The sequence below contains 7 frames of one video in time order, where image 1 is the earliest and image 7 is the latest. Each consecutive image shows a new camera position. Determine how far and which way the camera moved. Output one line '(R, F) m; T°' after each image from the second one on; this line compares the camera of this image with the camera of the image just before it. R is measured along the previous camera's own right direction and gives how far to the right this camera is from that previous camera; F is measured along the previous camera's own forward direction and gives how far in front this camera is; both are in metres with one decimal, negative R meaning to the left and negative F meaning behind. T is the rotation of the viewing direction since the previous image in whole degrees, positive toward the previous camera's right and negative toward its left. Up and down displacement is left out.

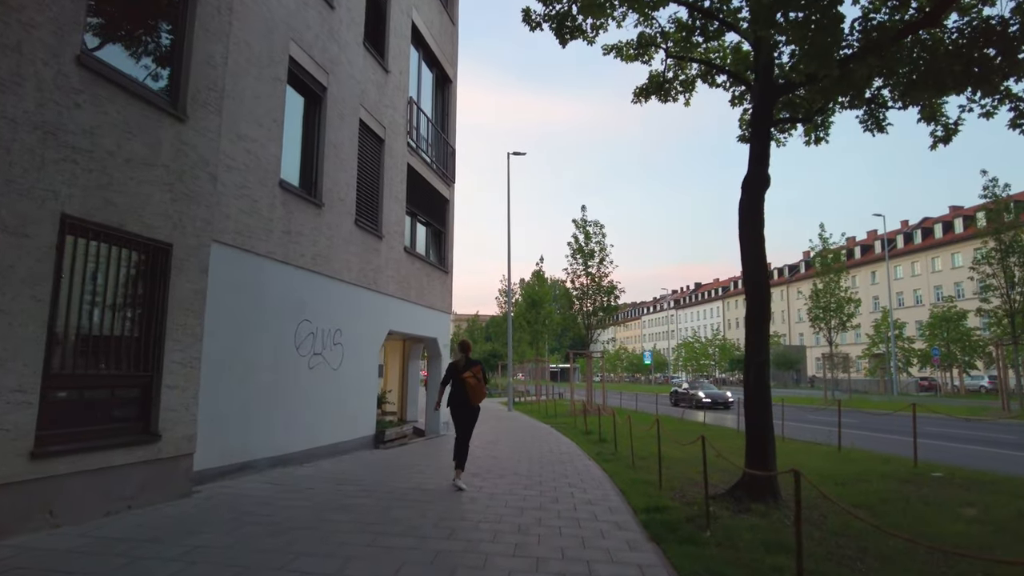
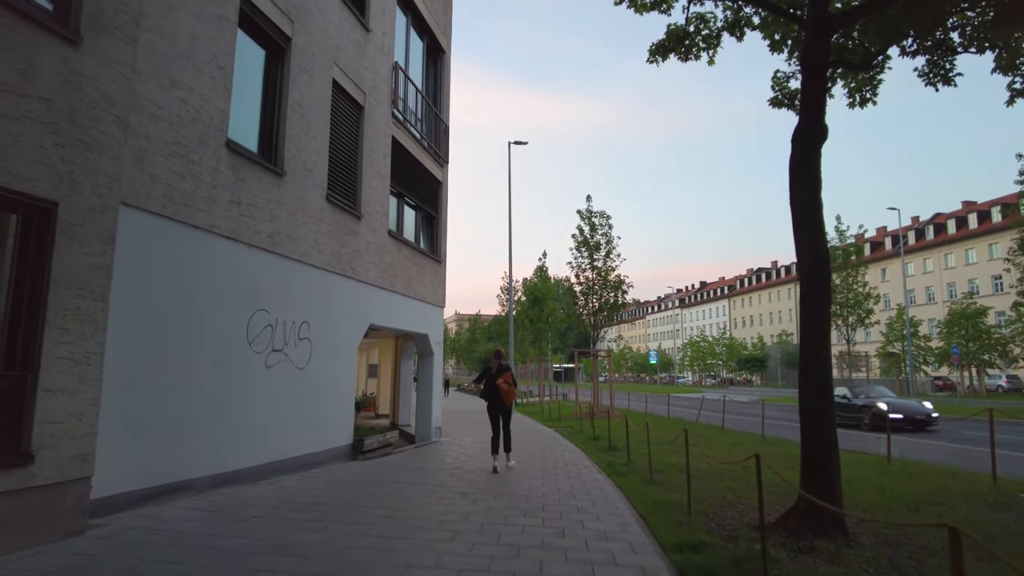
(+0.1, +1.8) m; 0°
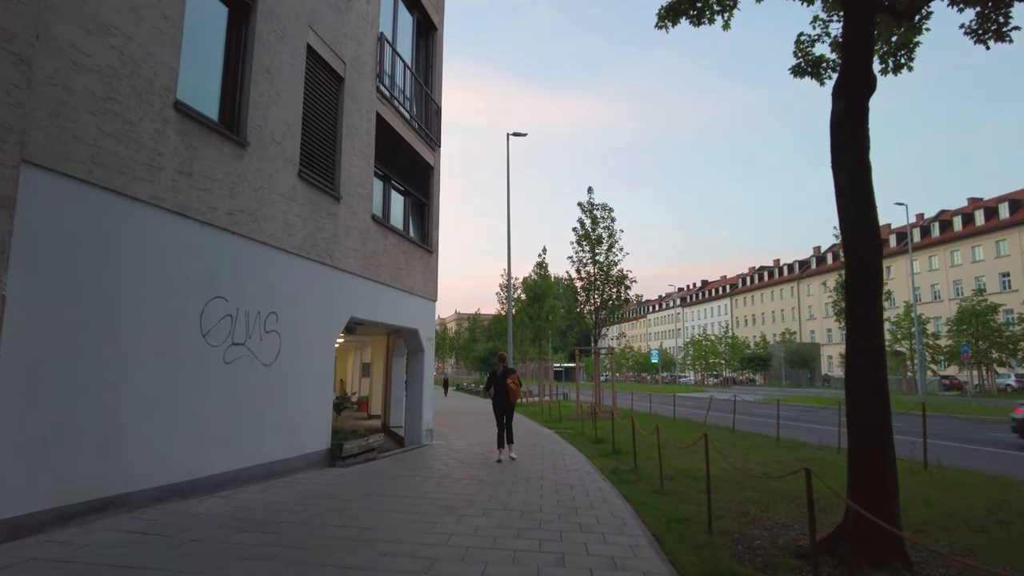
(+0.1, +1.1) m; 0°
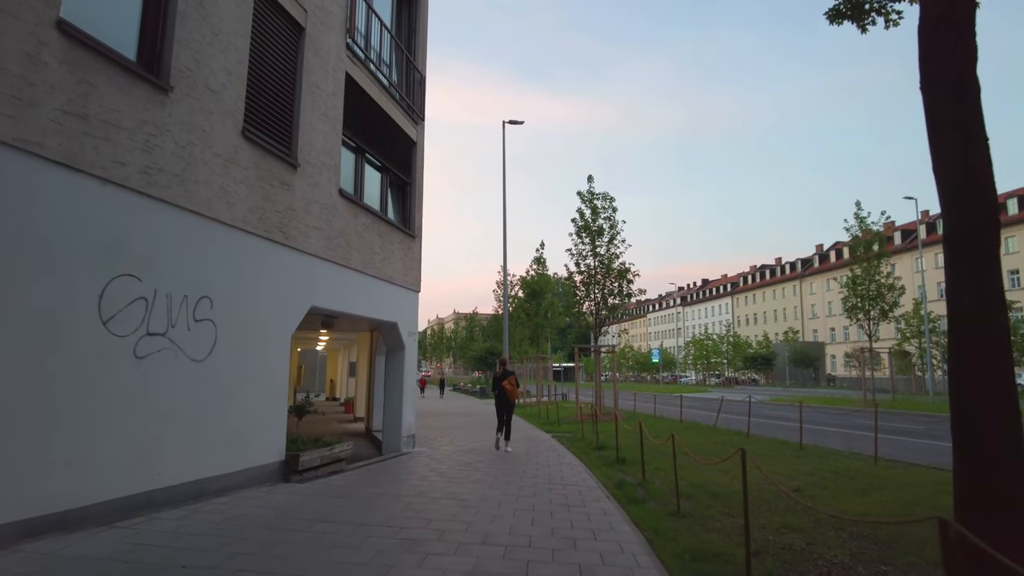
(+0.2, +1.6) m; 0°
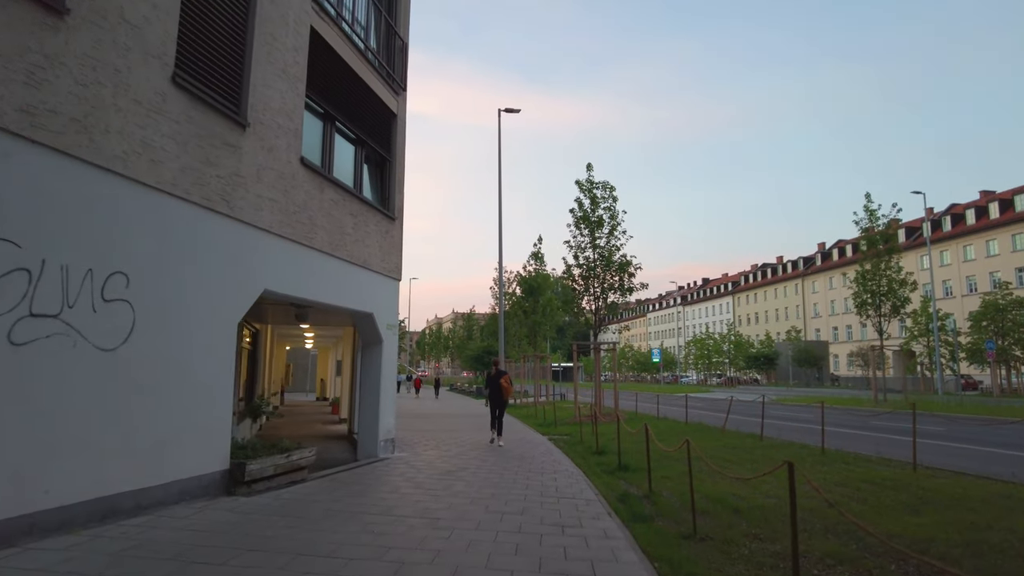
(+0.2, +1.4) m; 0°
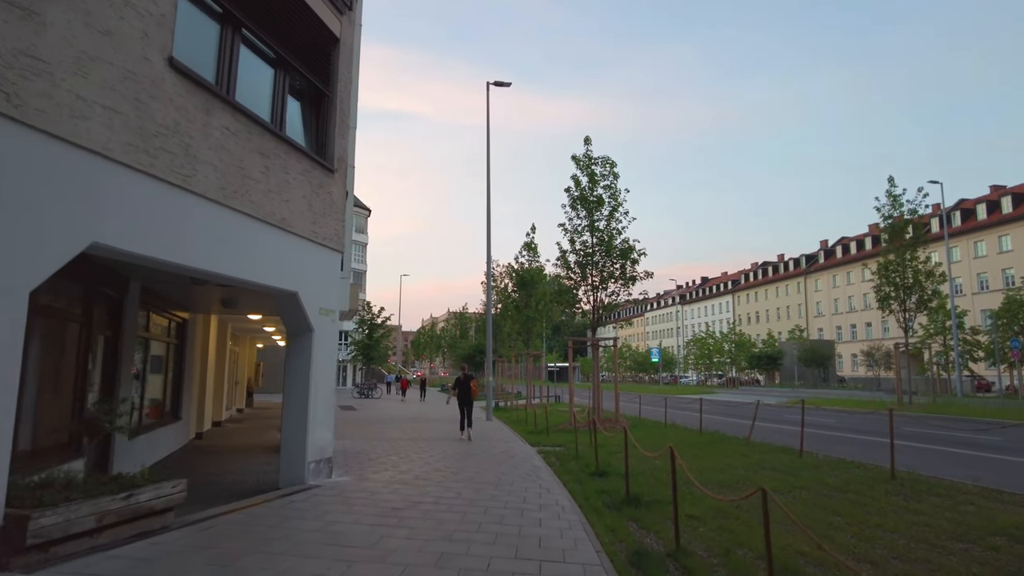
(+0.3, +2.9) m; 0°
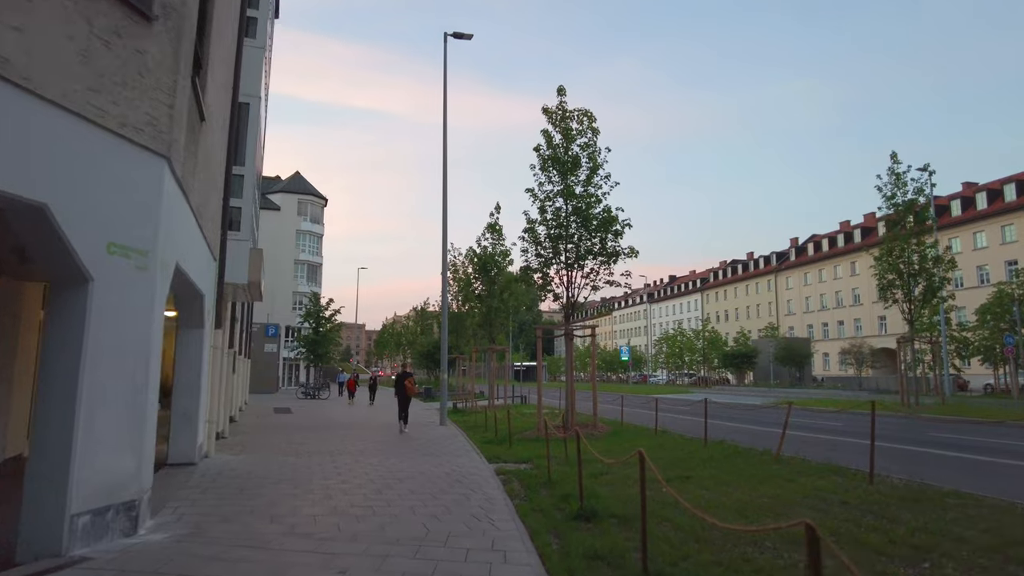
(+0.3, +3.8) m; +3°
